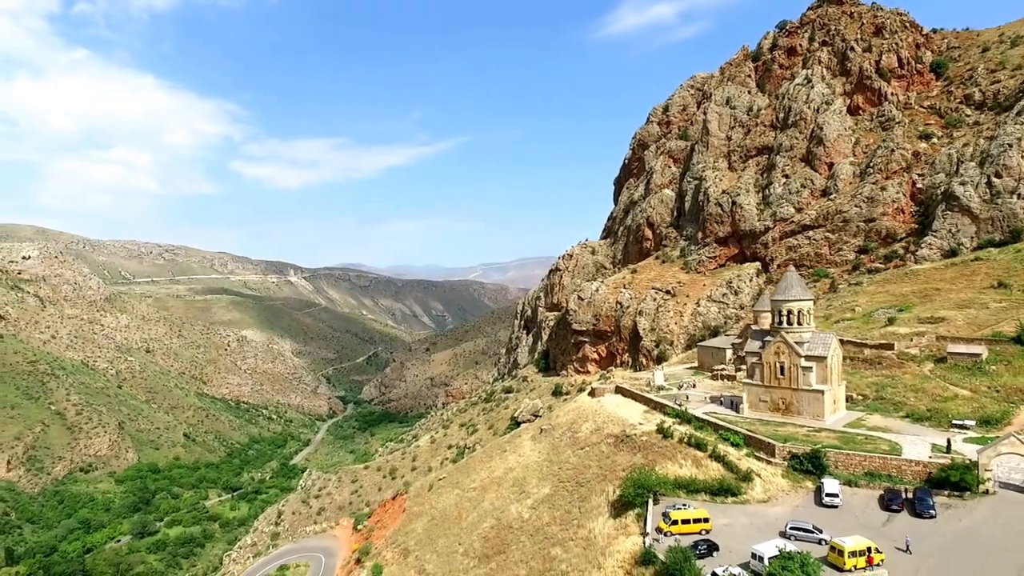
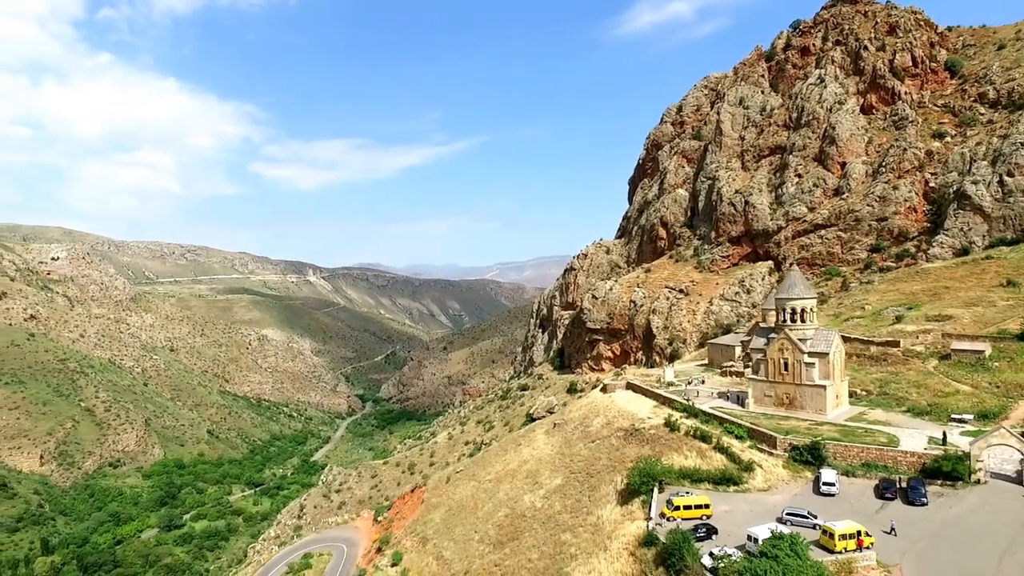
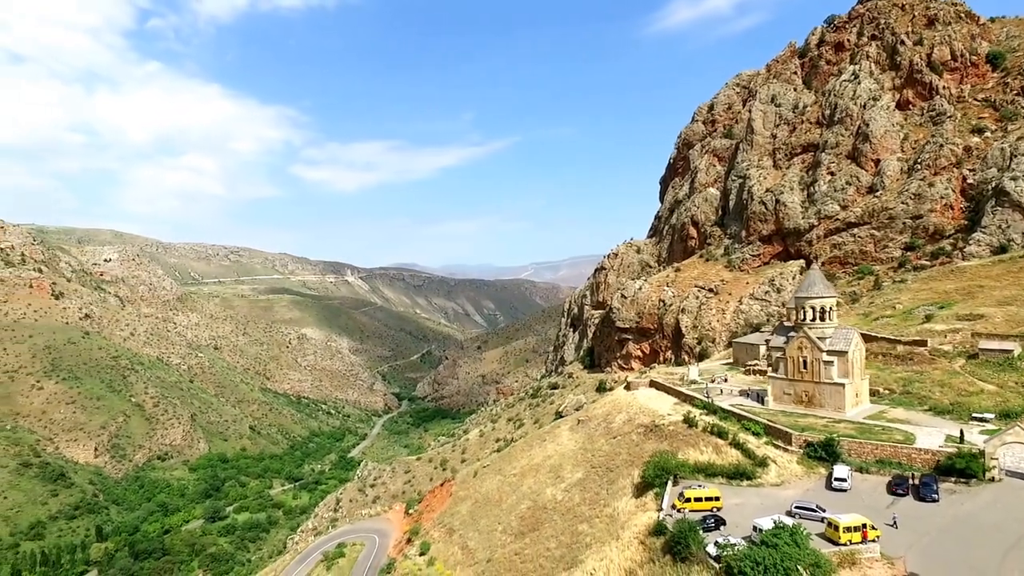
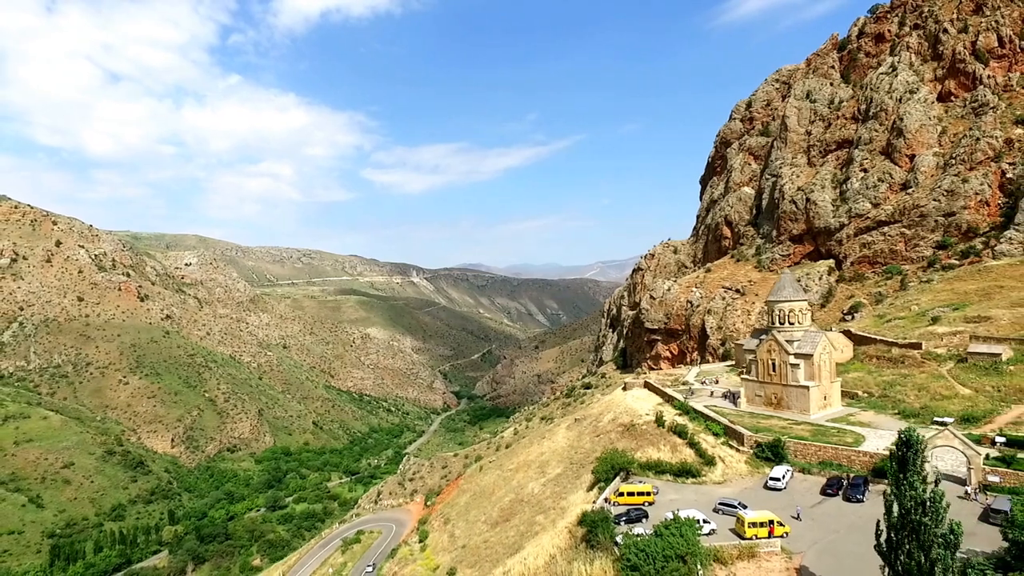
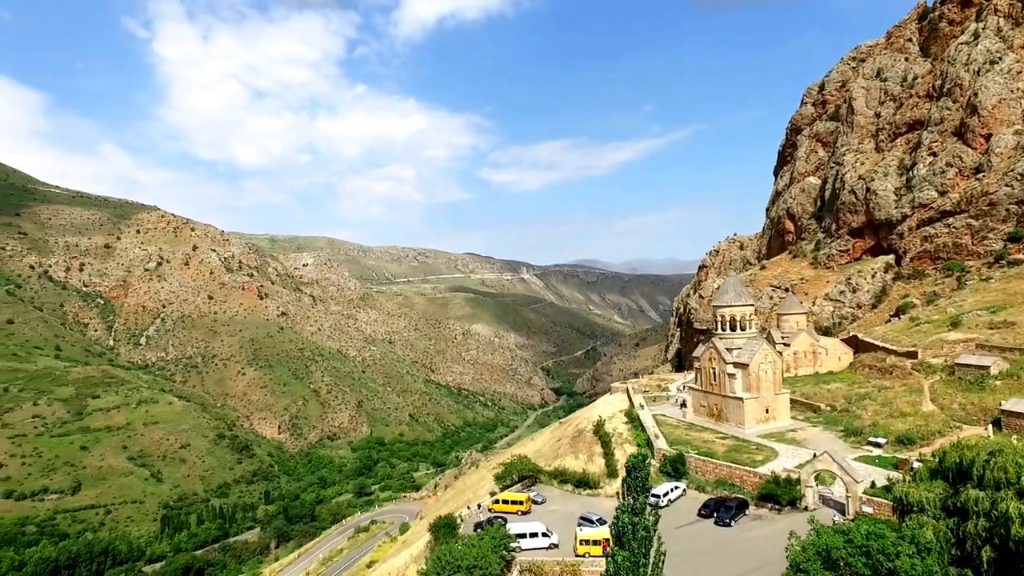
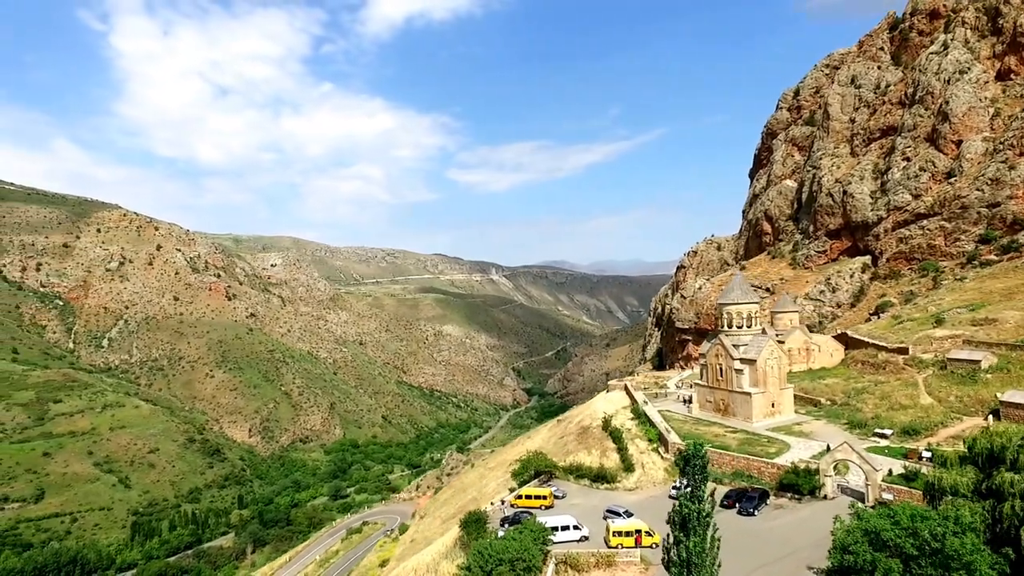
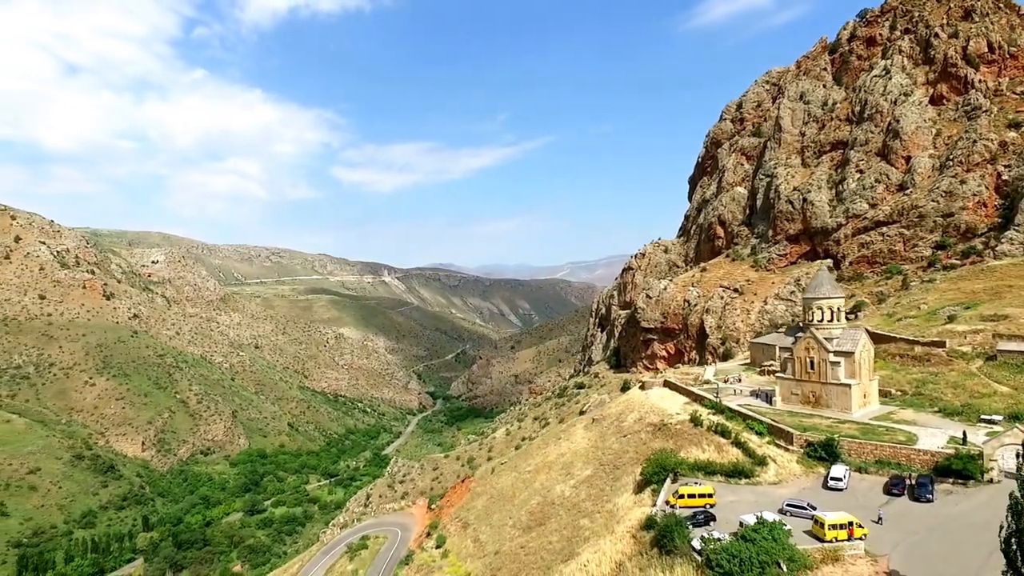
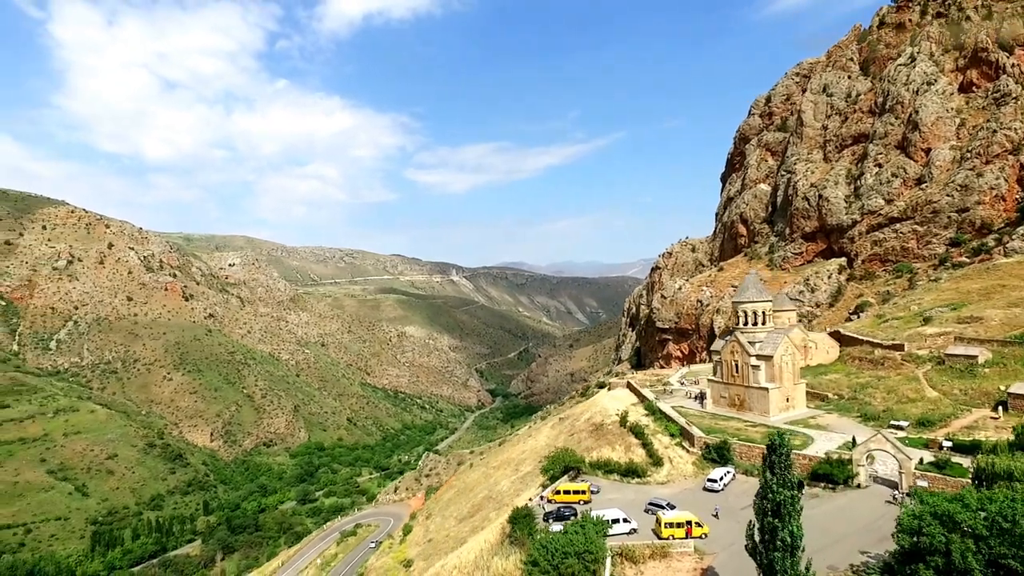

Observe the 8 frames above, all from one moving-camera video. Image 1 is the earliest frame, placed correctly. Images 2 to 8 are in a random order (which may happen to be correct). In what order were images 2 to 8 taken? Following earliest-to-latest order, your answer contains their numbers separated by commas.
2, 3, 7, 4, 8, 6, 5
